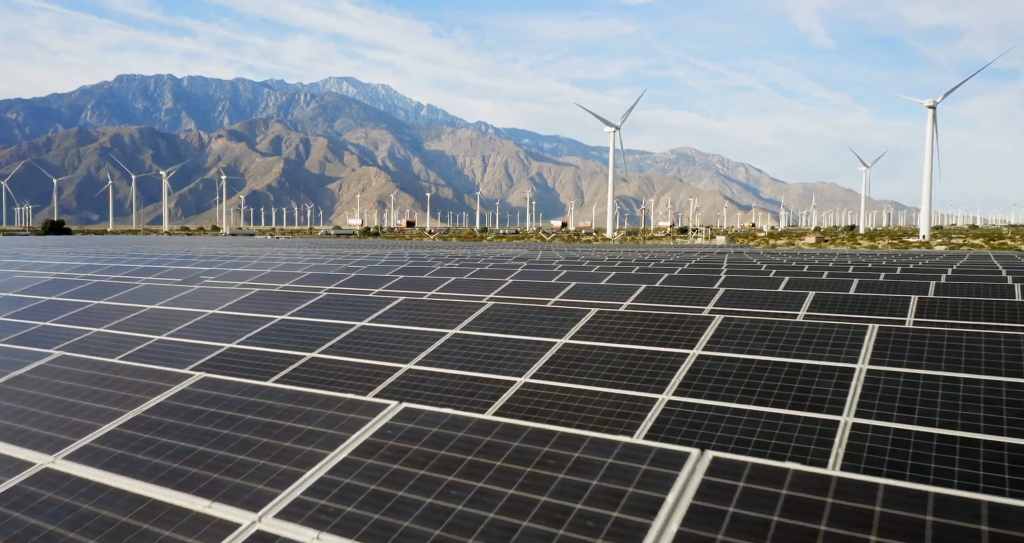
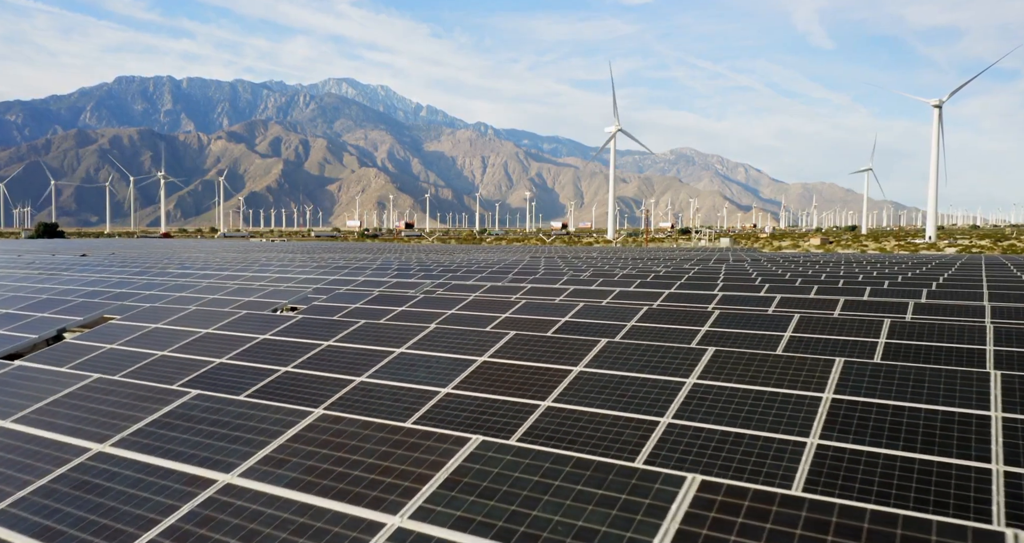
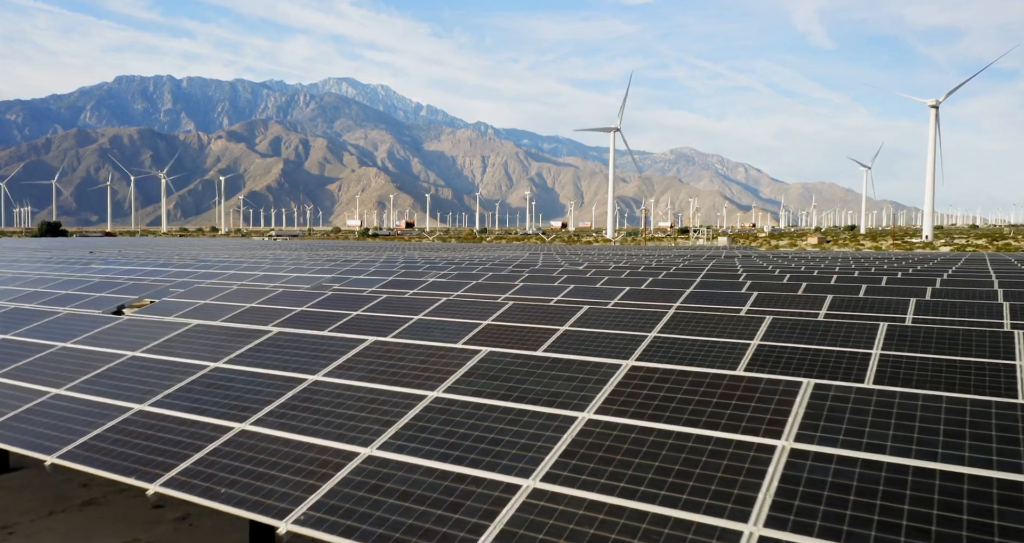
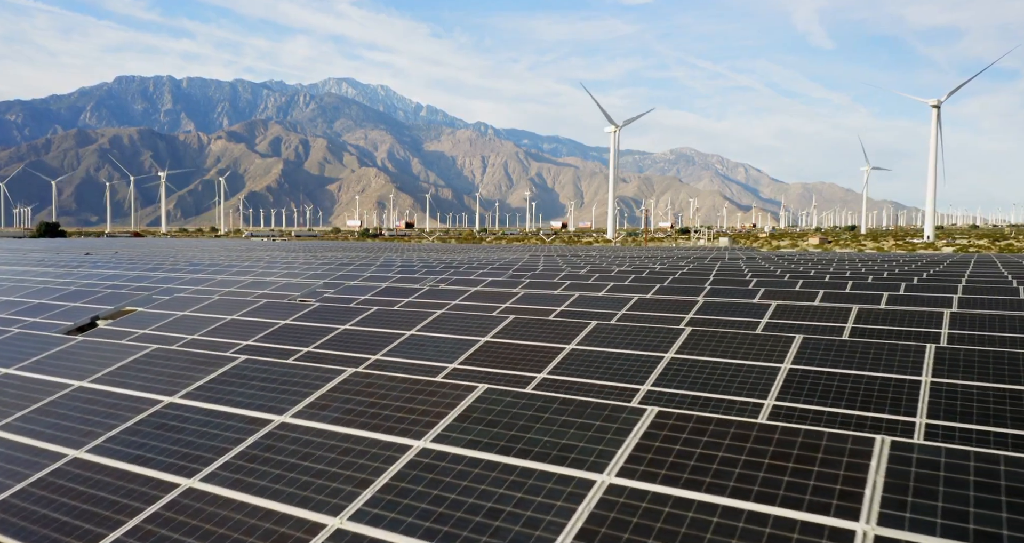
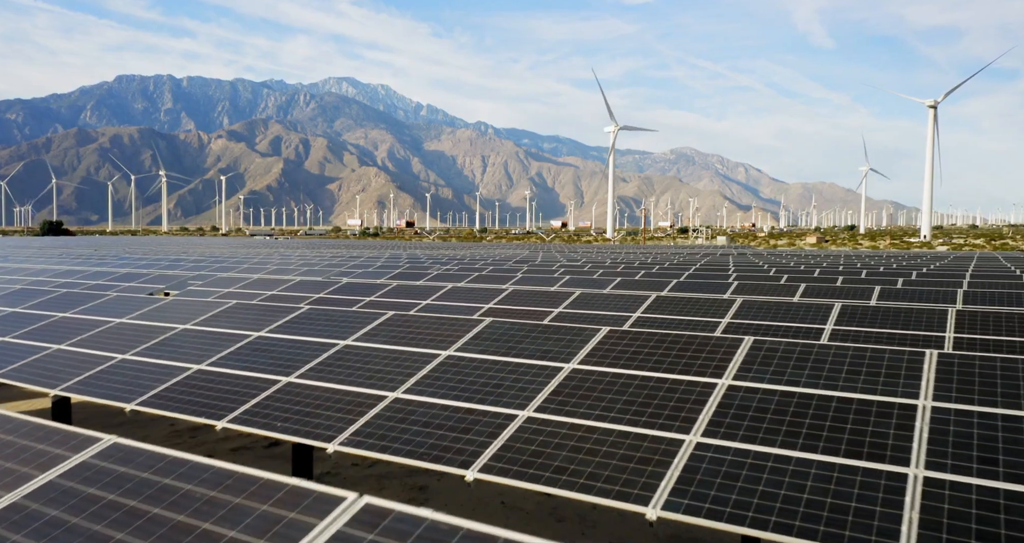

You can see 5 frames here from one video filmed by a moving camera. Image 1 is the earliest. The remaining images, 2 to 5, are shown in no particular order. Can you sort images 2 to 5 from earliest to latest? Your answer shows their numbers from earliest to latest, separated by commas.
5, 3, 4, 2
